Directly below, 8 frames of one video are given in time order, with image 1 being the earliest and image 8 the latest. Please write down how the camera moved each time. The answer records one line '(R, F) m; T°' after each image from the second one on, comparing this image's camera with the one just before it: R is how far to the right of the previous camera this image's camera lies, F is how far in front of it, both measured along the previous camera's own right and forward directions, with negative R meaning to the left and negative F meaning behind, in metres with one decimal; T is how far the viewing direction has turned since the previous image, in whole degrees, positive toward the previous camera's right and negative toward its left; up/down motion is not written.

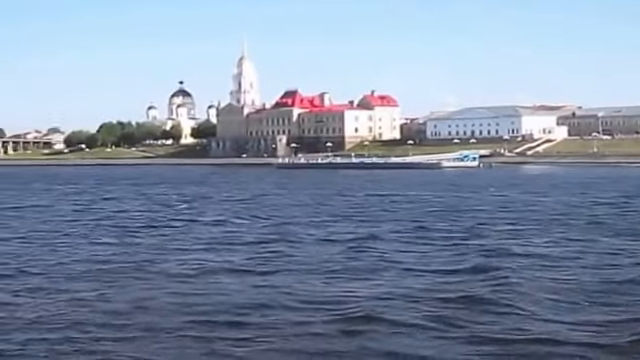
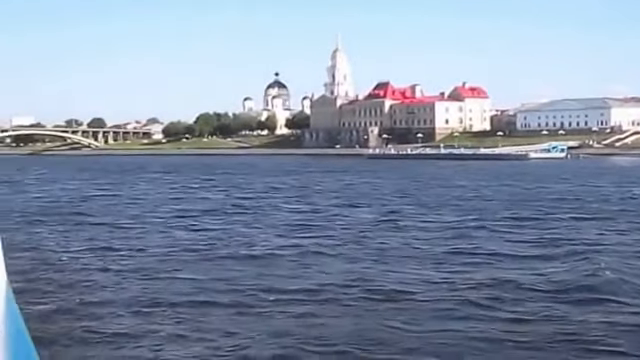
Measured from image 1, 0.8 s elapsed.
(+0.2, -0.8) m; -4°
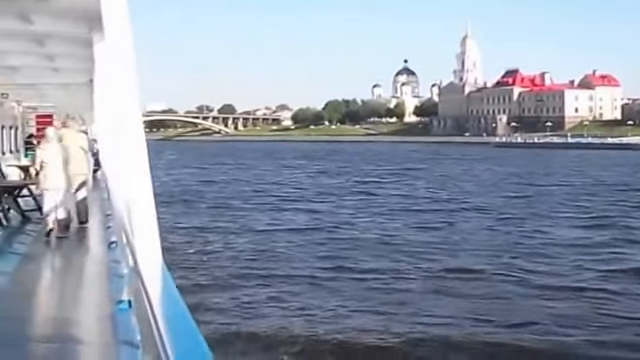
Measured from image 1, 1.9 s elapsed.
(+0.1, -0.2) m; -5°
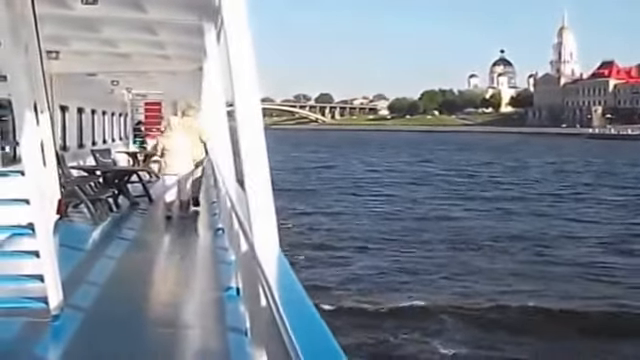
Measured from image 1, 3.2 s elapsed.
(+0.1, -0.7) m; -4°
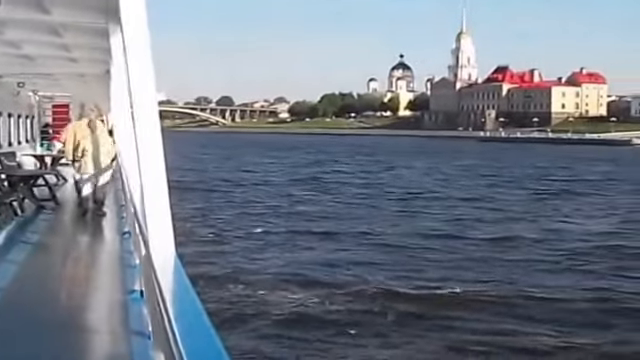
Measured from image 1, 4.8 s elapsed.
(0.0, -0.7) m; +4°
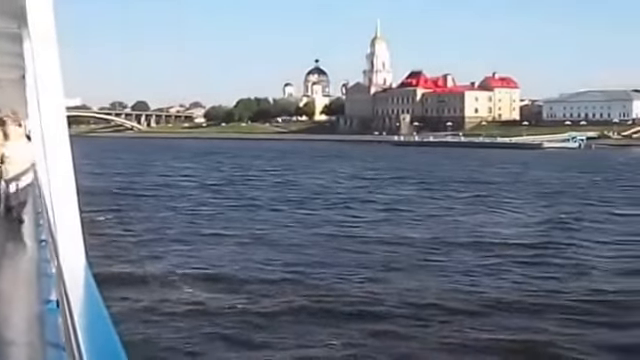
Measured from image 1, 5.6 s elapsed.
(0.0, -0.1) m; +3°
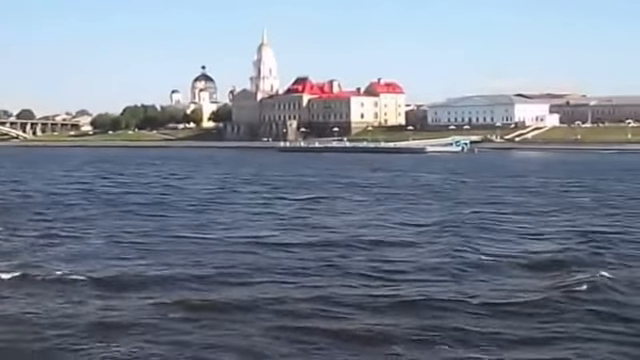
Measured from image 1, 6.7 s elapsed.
(+0.1, -0.1) m; +5°
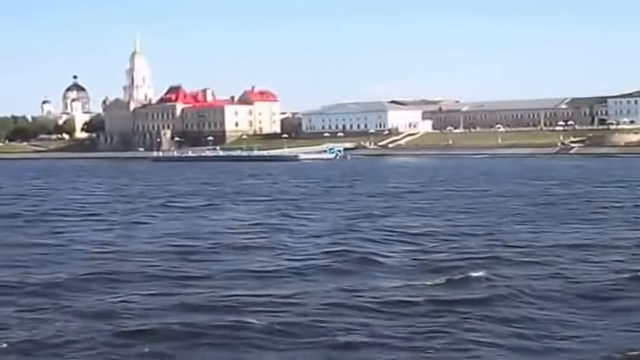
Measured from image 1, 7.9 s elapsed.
(0.0, 0.0) m; +5°
